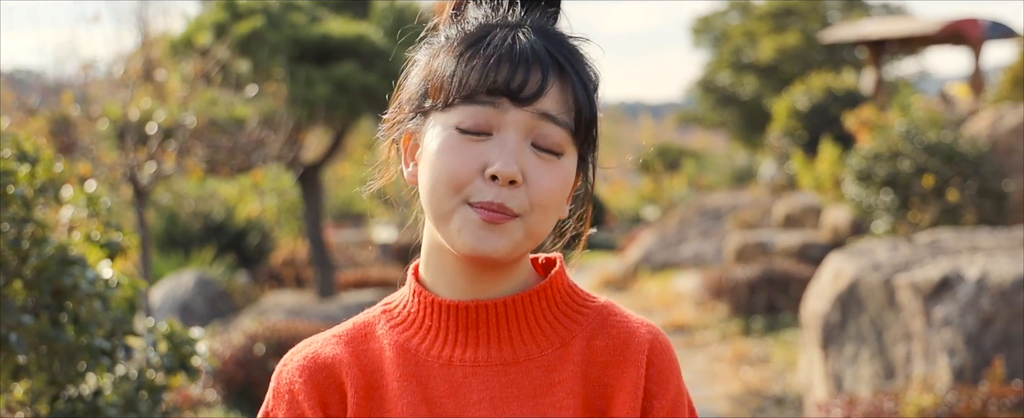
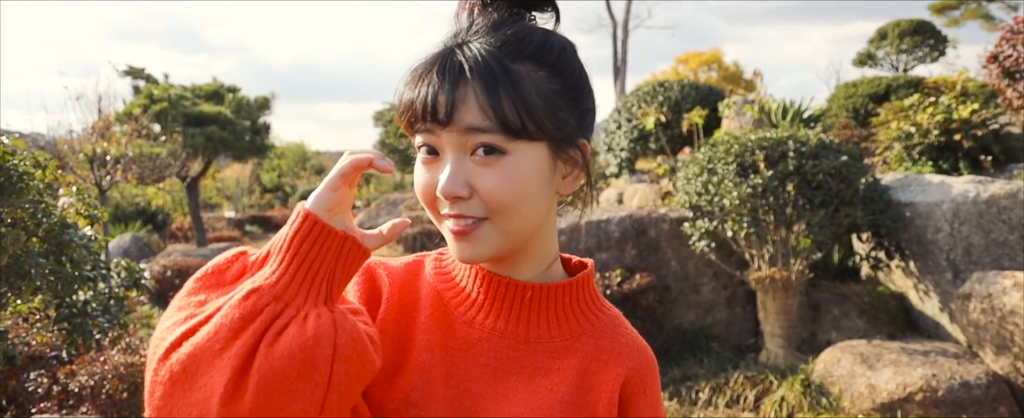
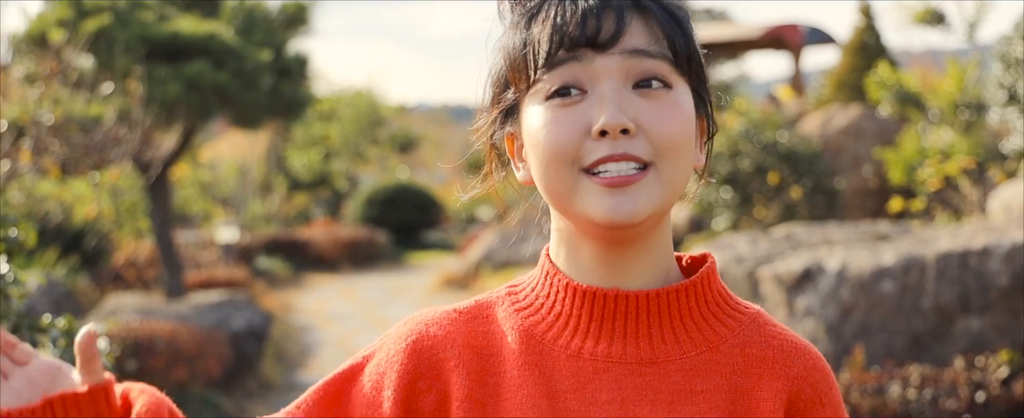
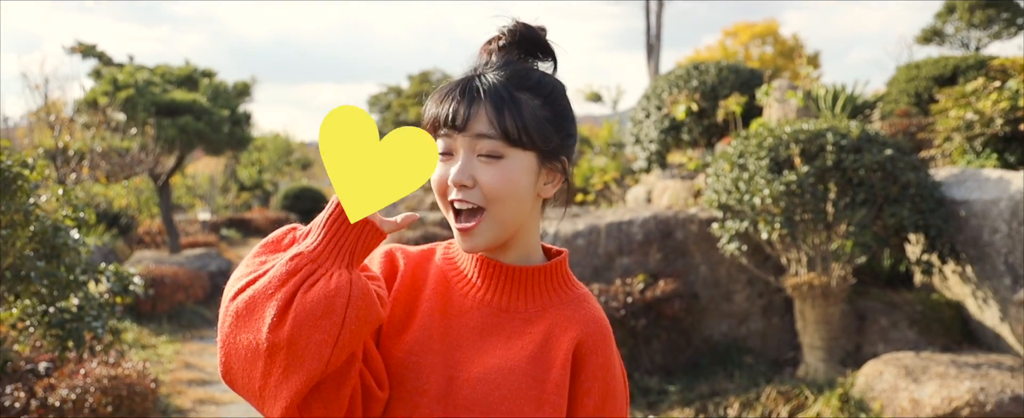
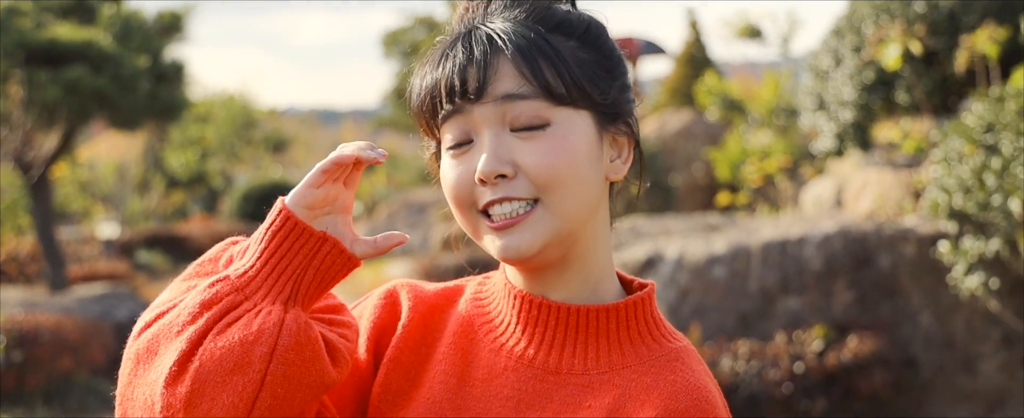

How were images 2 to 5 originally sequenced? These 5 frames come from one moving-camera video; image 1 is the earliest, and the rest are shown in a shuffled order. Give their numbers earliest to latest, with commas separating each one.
3, 5, 4, 2
